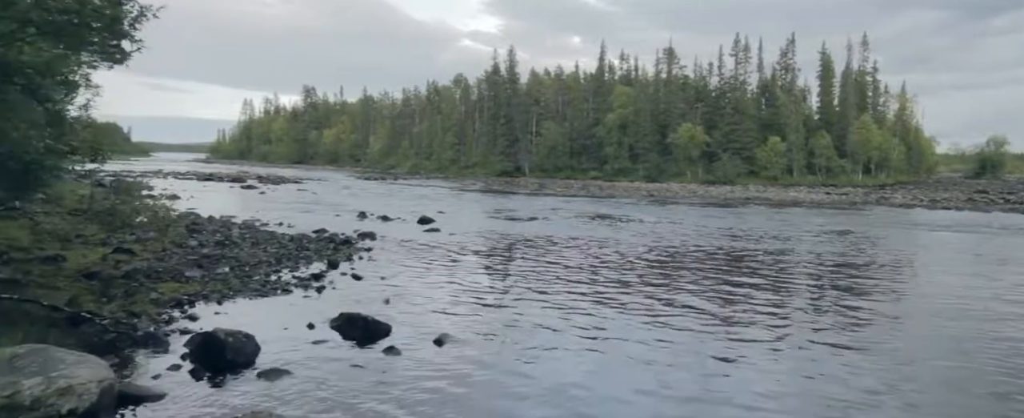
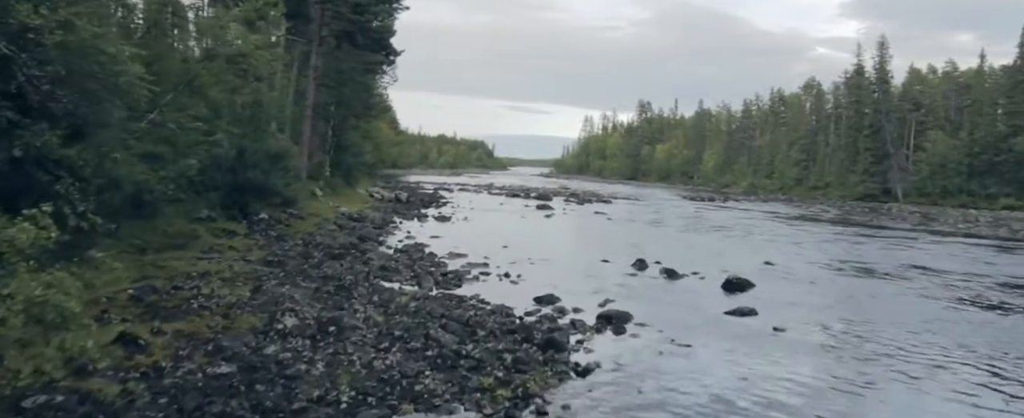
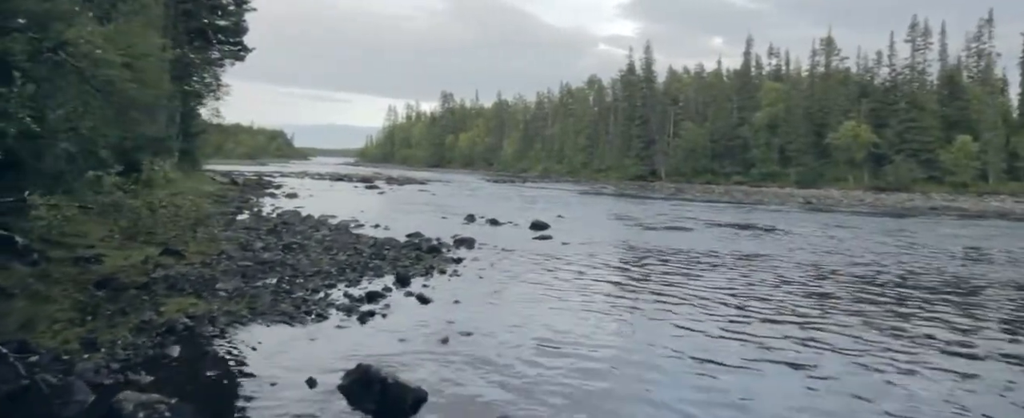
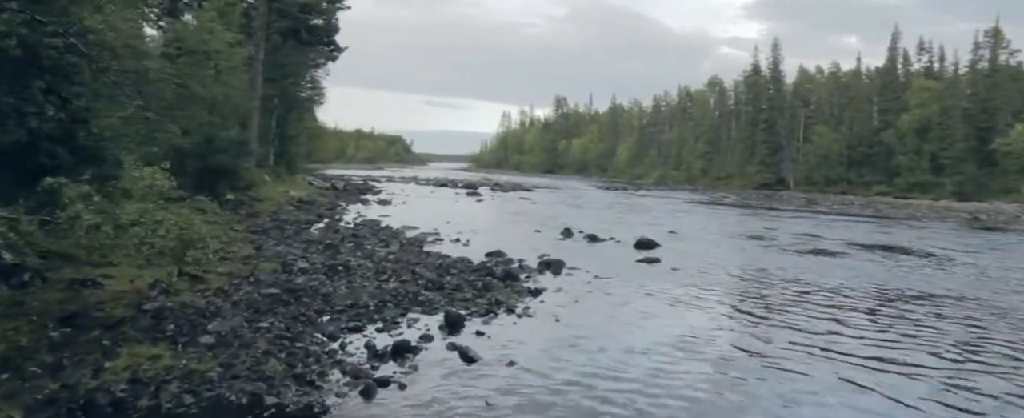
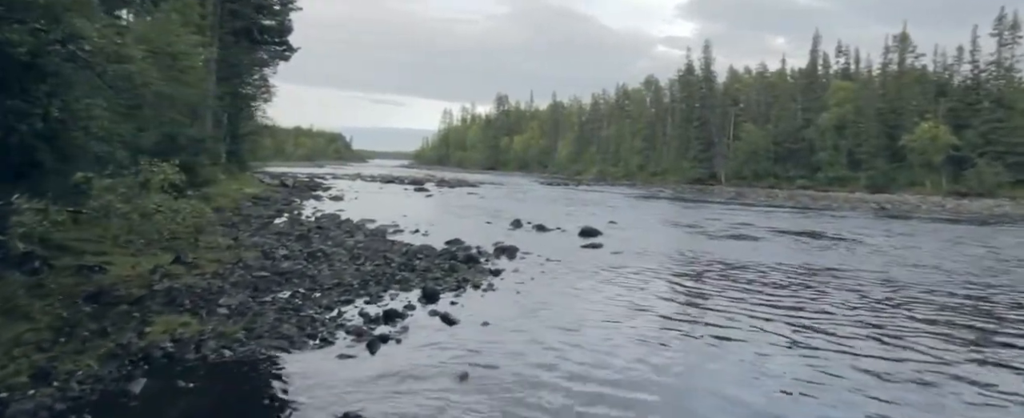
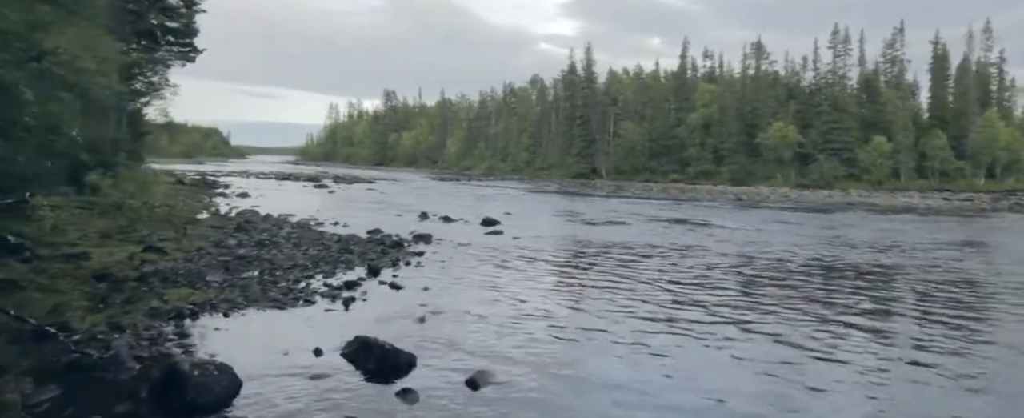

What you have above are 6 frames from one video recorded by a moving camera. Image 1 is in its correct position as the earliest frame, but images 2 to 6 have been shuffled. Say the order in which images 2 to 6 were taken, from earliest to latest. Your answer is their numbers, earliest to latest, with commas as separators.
6, 3, 5, 4, 2
